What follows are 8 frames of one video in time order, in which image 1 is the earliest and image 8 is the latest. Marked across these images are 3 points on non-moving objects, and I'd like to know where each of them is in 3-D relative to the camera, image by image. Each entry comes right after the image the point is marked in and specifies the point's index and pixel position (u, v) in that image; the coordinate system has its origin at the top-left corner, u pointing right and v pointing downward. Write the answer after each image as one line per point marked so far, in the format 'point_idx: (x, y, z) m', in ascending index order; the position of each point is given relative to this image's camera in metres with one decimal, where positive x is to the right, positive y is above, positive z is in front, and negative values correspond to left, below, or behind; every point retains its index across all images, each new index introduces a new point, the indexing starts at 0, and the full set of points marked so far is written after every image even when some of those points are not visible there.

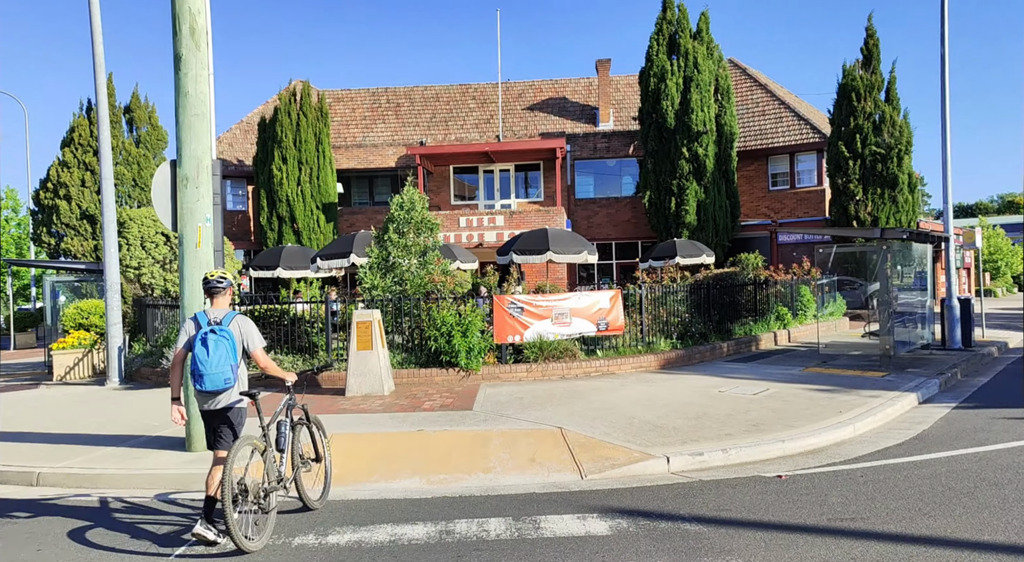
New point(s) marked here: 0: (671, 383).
0: (+2.6, -1.7, +11.9) m
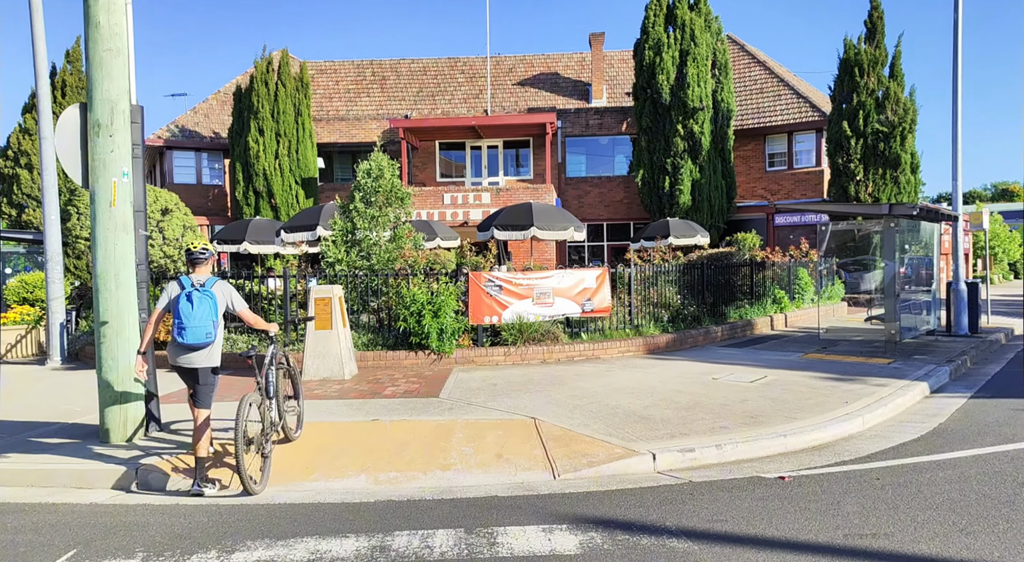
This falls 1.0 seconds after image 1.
0: (+2.3, -1.3, +11.0) m
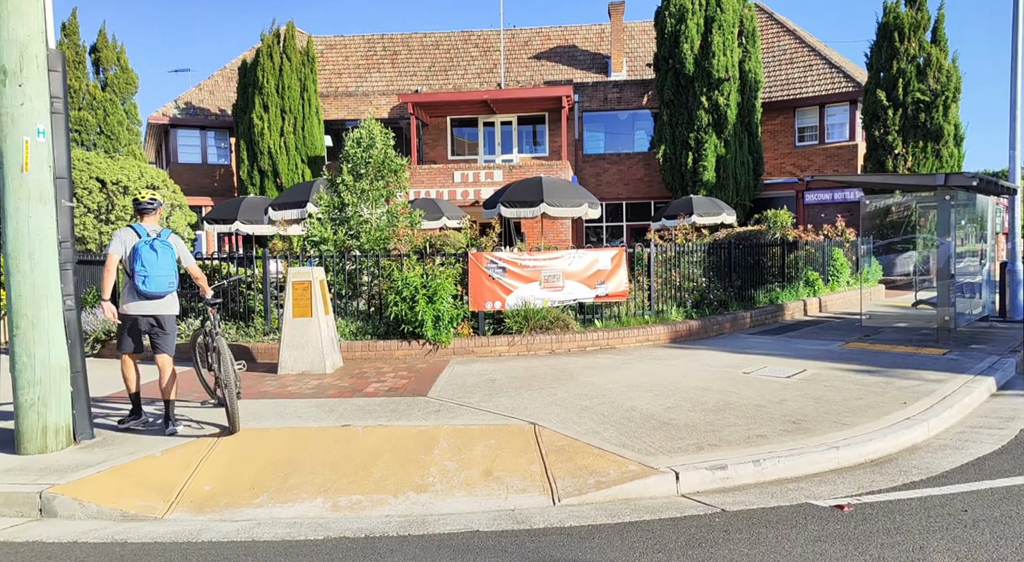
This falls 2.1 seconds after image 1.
0: (+2.3, -1.1, +9.8) m
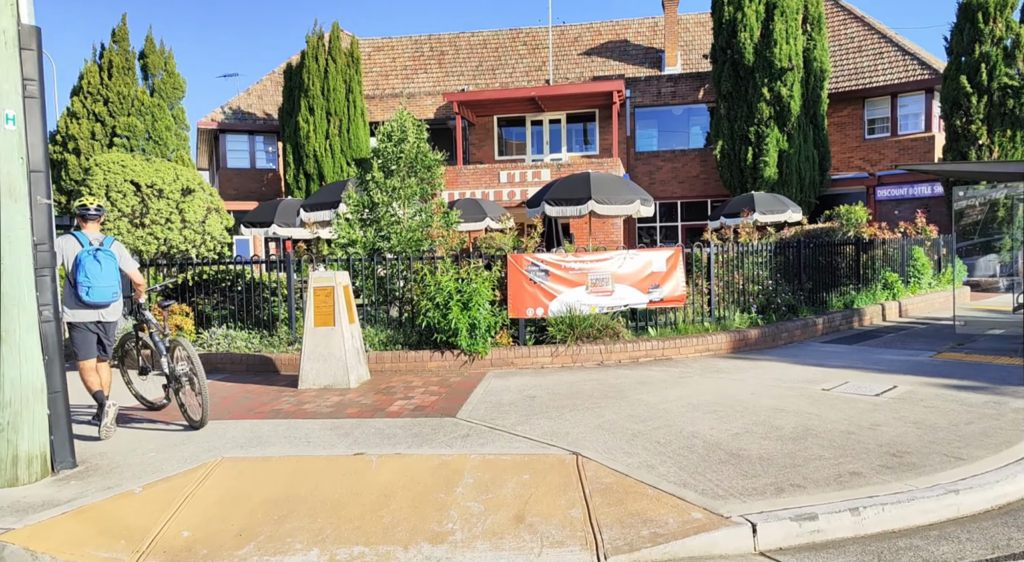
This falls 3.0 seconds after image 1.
0: (+2.9, -1.1, +8.6) m
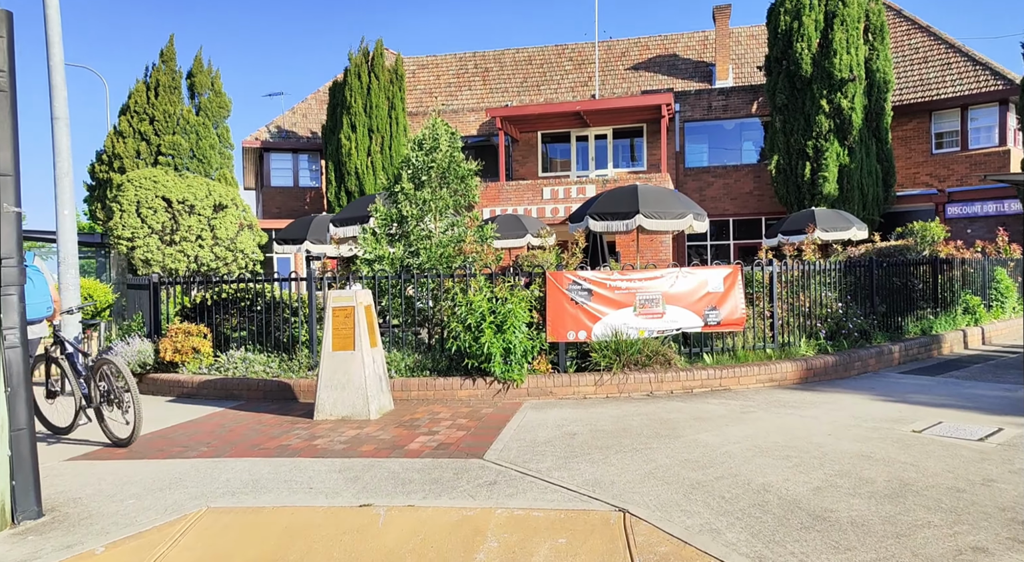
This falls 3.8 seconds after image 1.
0: (+3.3, -1.3, +7.6) m
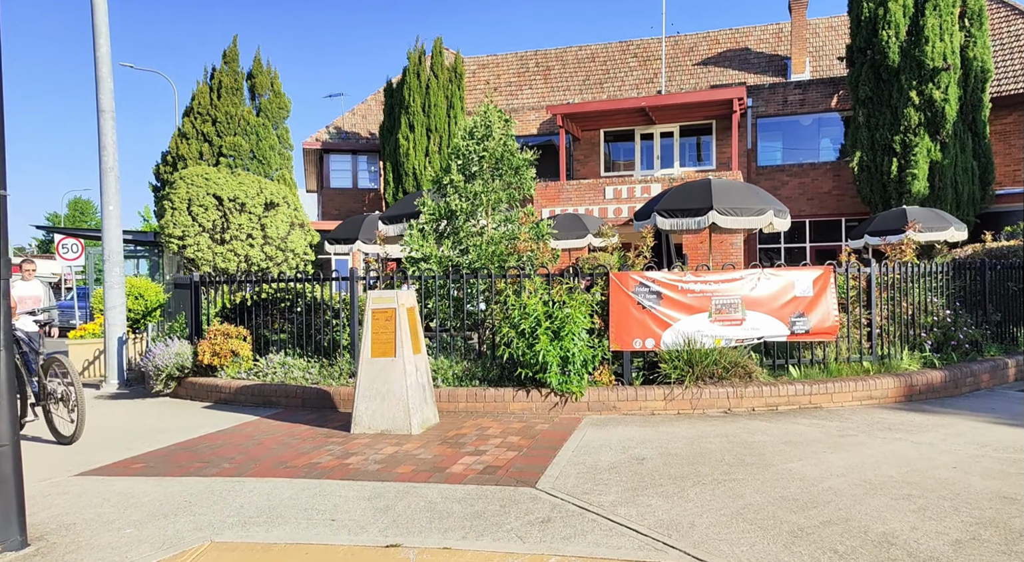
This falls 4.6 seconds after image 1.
0: (+3.8, -1.4, +6.4) m
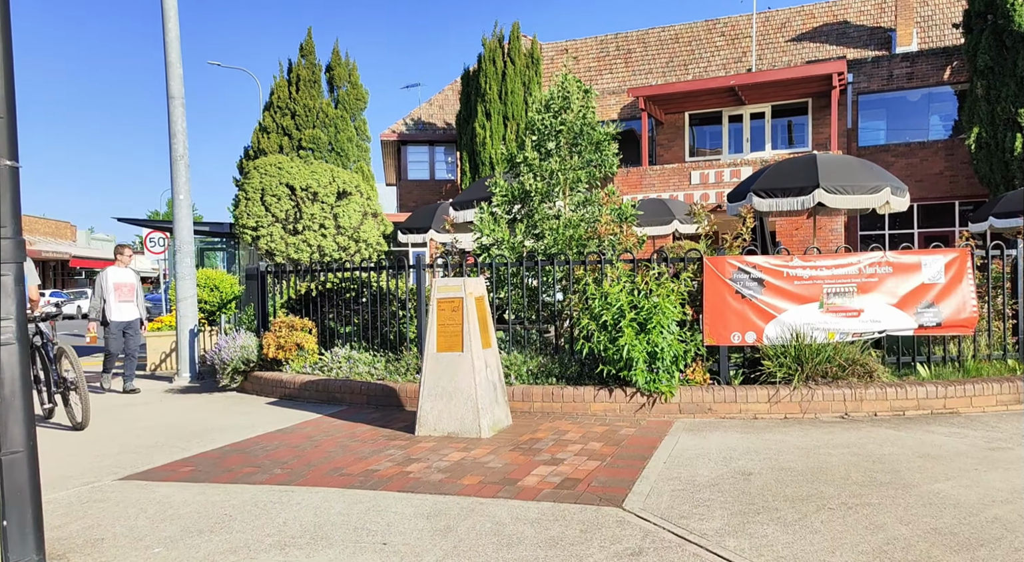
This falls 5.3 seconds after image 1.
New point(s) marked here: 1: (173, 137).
0: (+4.4, -1.2, +5.3) m
1: (-4.7, +2.0, +9.9) m
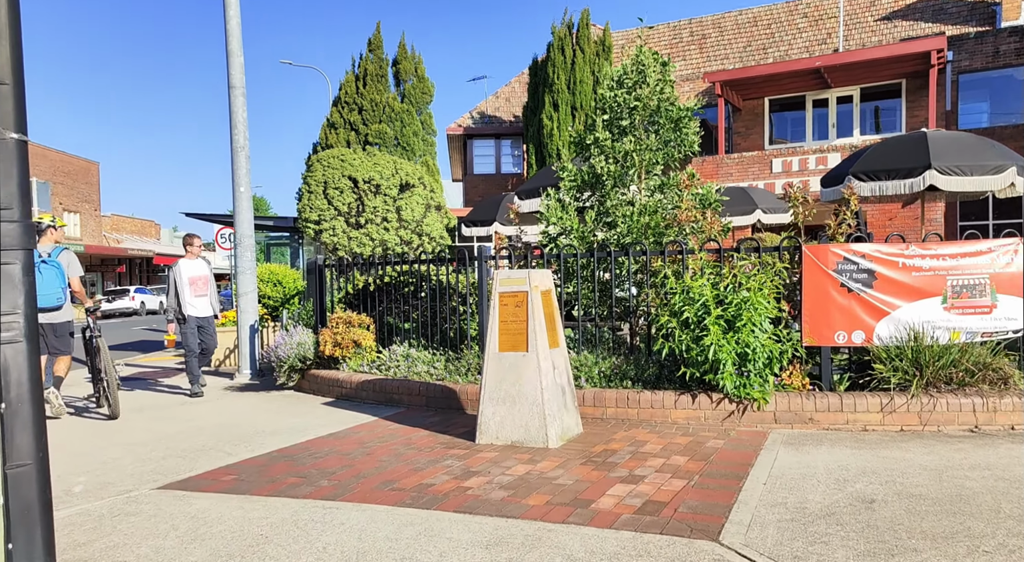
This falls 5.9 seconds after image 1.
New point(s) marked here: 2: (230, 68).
0: (+4.9, -1.2, +4.2) m
1: (-3.8, +2.0, +9.7) m
2: (-3.8, +2.9, +9.7) m
